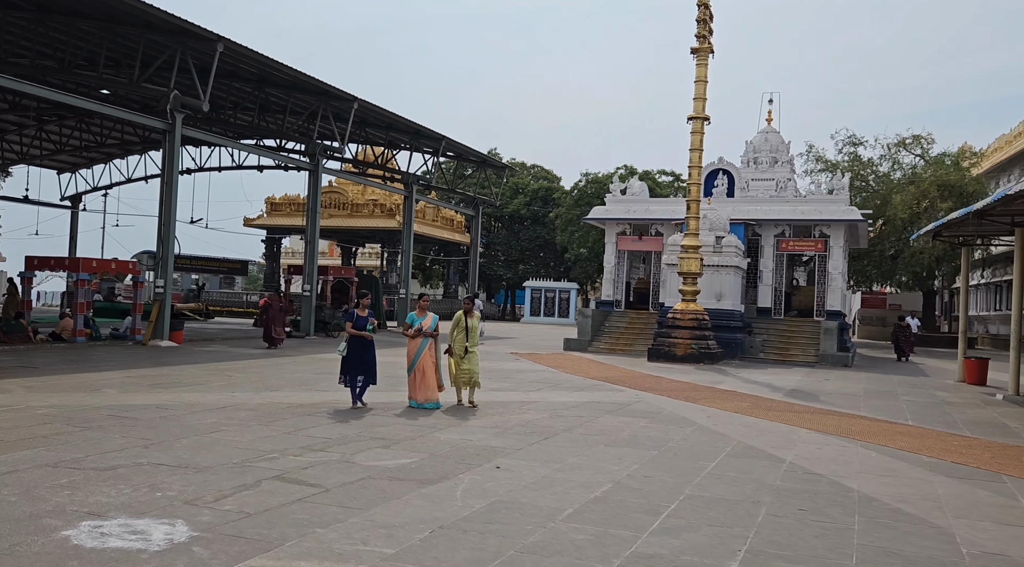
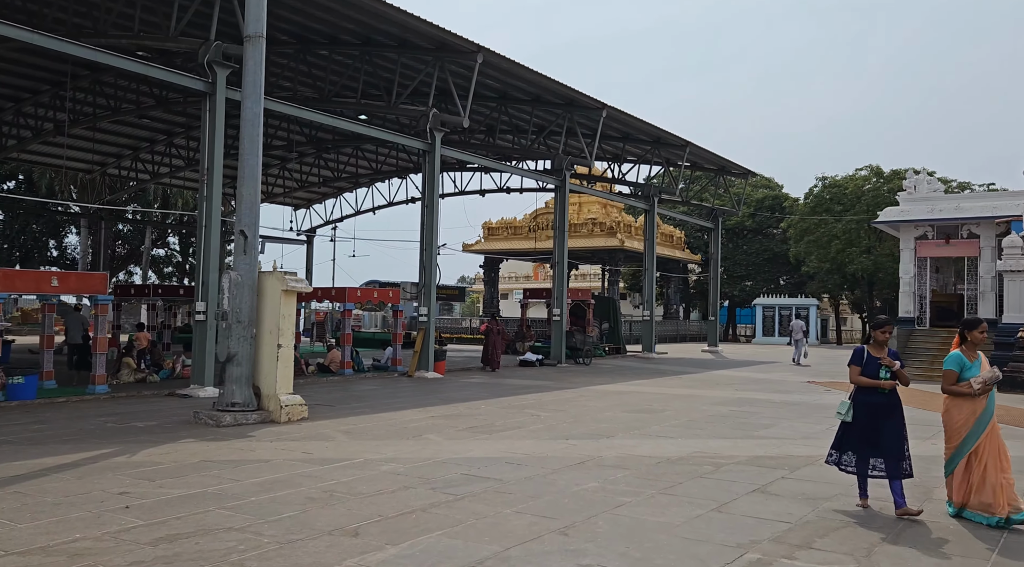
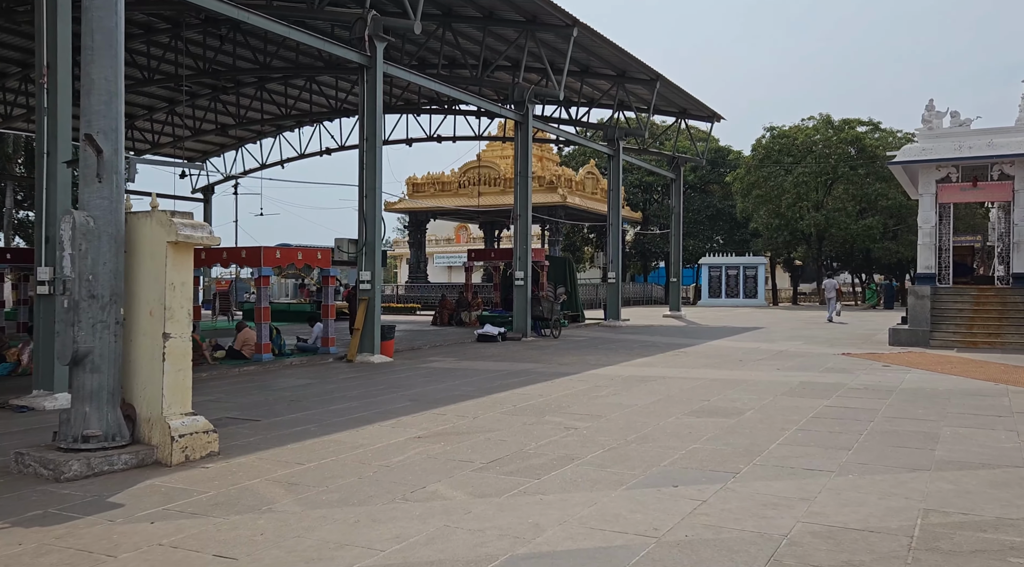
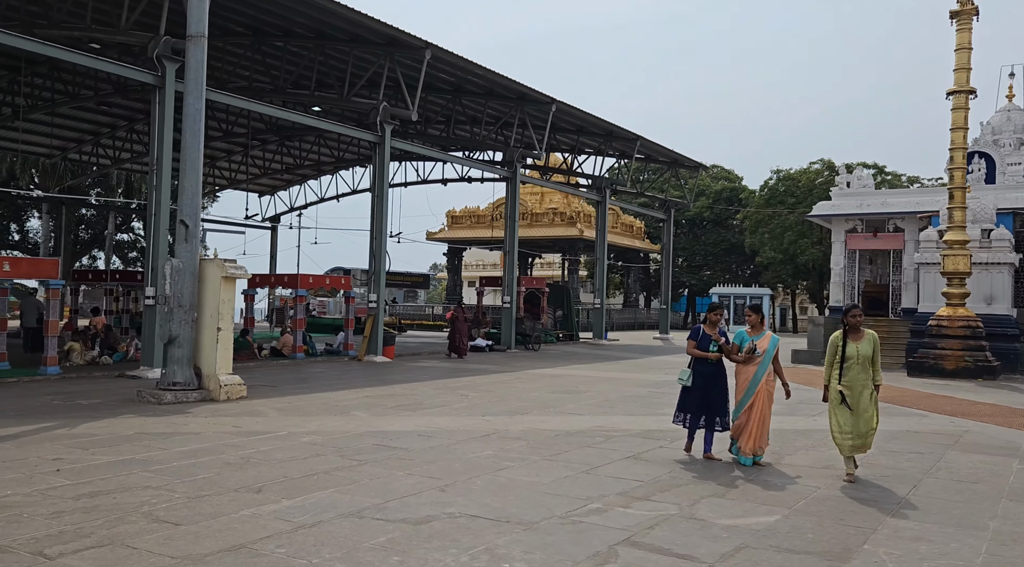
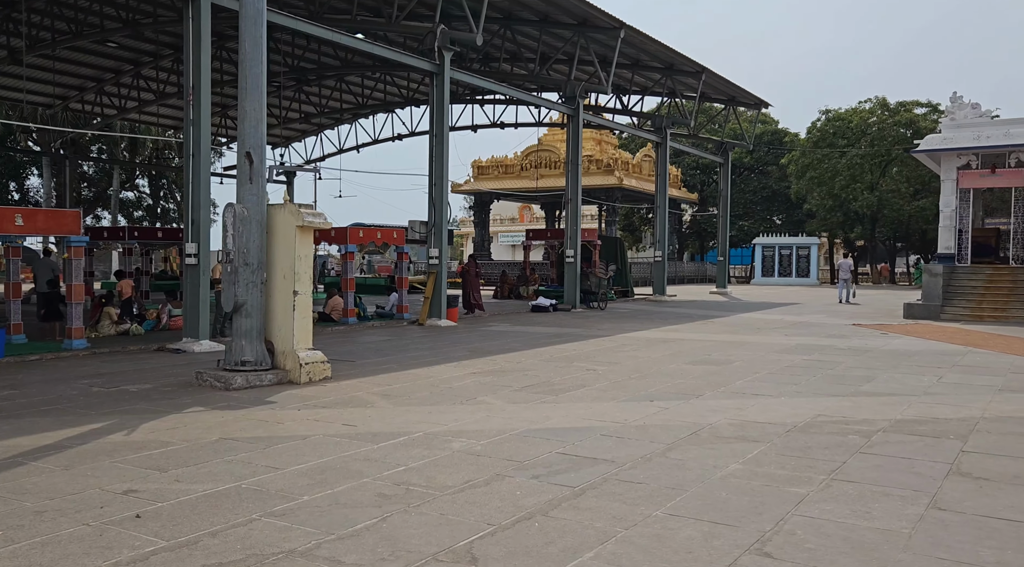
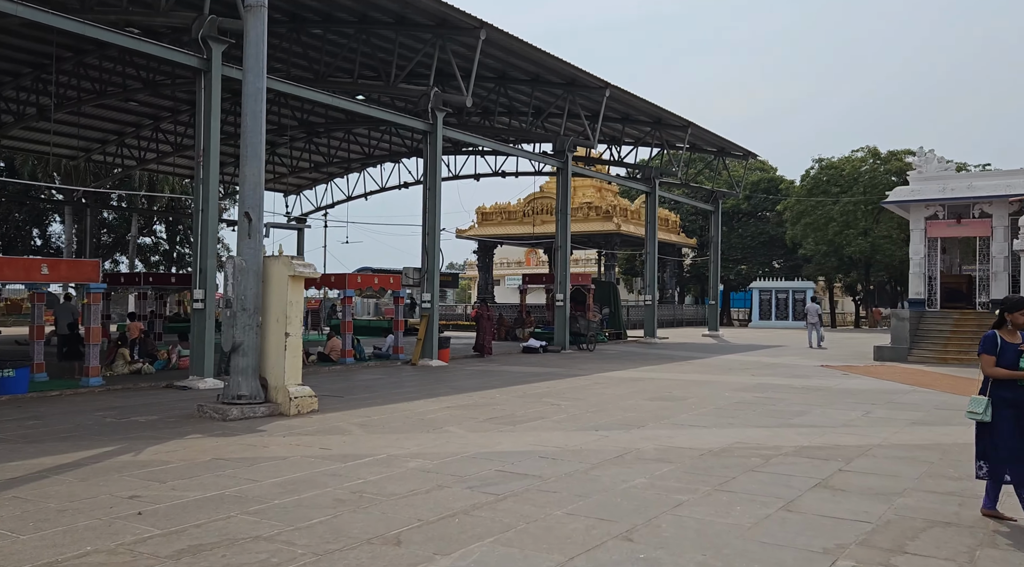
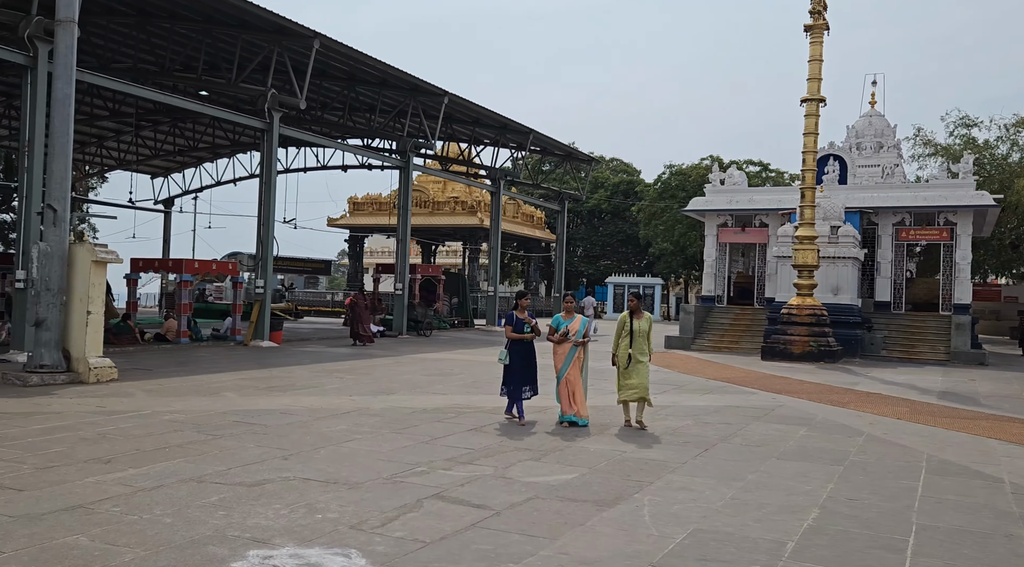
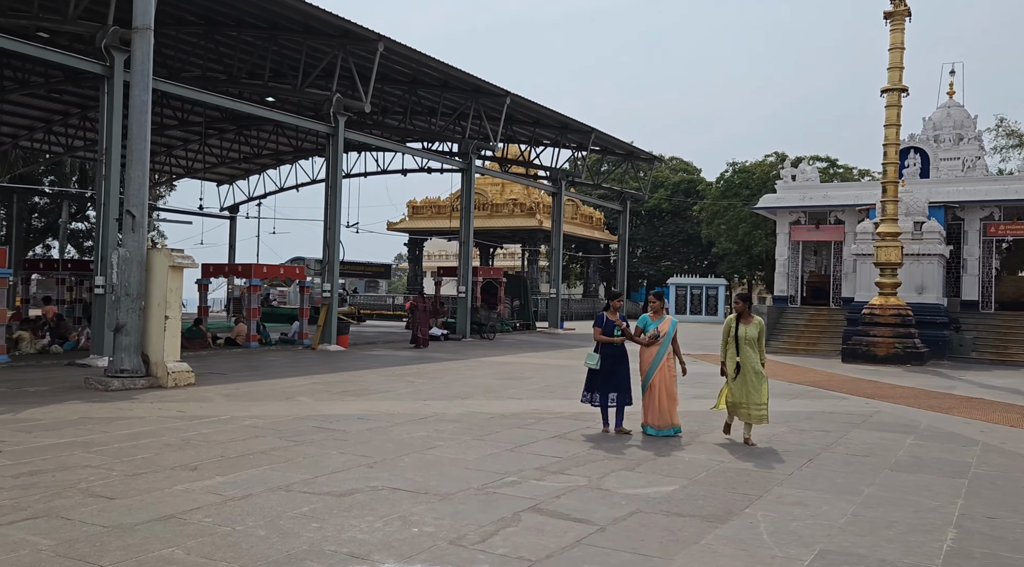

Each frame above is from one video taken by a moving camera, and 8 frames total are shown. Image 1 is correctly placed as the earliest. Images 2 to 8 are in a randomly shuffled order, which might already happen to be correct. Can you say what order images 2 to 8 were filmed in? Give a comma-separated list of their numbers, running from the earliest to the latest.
7, 8, 4, 2, 6, 5, 3
